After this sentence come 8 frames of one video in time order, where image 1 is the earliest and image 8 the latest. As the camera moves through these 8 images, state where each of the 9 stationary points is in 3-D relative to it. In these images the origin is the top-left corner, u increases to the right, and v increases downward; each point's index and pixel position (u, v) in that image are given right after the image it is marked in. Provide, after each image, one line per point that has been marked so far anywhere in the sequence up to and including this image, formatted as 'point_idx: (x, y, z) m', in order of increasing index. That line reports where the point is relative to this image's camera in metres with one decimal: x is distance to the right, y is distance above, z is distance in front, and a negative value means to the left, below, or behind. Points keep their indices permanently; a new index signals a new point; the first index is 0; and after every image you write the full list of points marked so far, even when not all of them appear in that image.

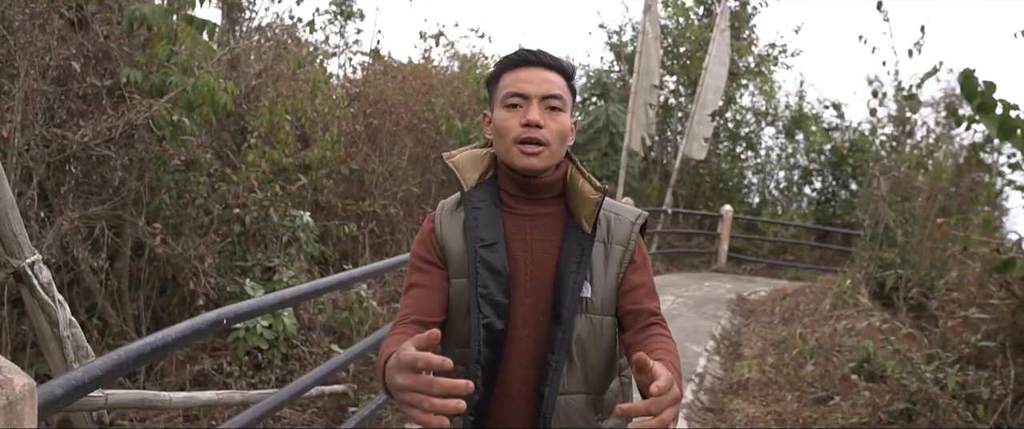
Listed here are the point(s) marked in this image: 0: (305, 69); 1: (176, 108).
0: (-1.6, +1.1, +6.2) m
1: (-1.9, +0.6, +4.5) m
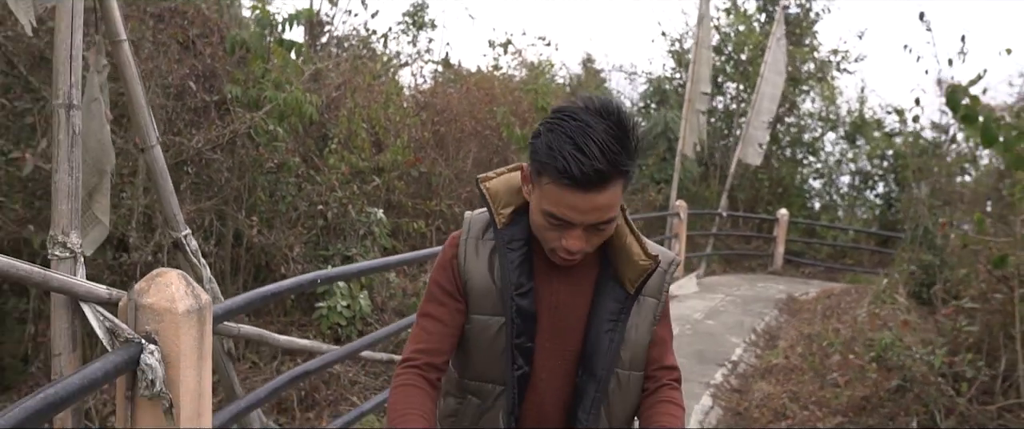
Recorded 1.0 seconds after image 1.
0: (-1.1, +1.1, +6.9) m
1: (-1.6, +0.6, +5.2) m
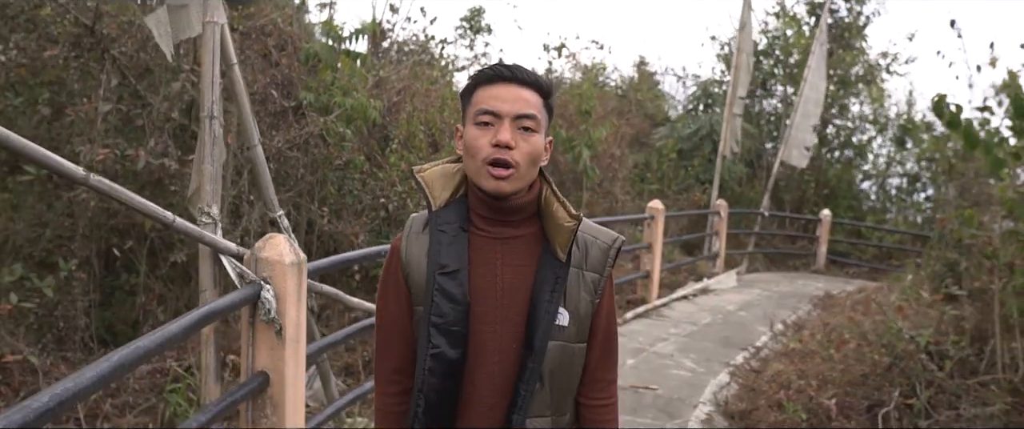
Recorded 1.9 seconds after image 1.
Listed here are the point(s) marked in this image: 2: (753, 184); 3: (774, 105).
0: (-0.7, +1.2, +7.6) m
1: (-1.3, +0.7, +5.9) m
2: (+4.3, +0.5, +14.4) m
3: (+4.7, +2.0, +14.5) m
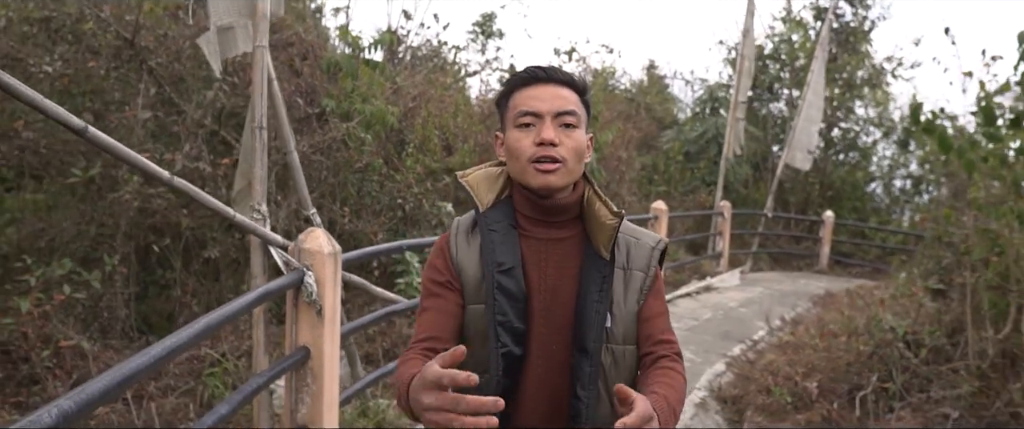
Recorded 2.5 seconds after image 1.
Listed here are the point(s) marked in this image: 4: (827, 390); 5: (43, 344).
0: (-0.6, +1.2, +7.9) m
1: (-1.2, +0.7, +6.3) m
2: (+4.5, +0.5, +14.7) m
3: (+4.9, +2.0, +14.8) m
4: (+1.7, -0.9, +4.3) m
5: (-2.6, -0.7, +4.5) m
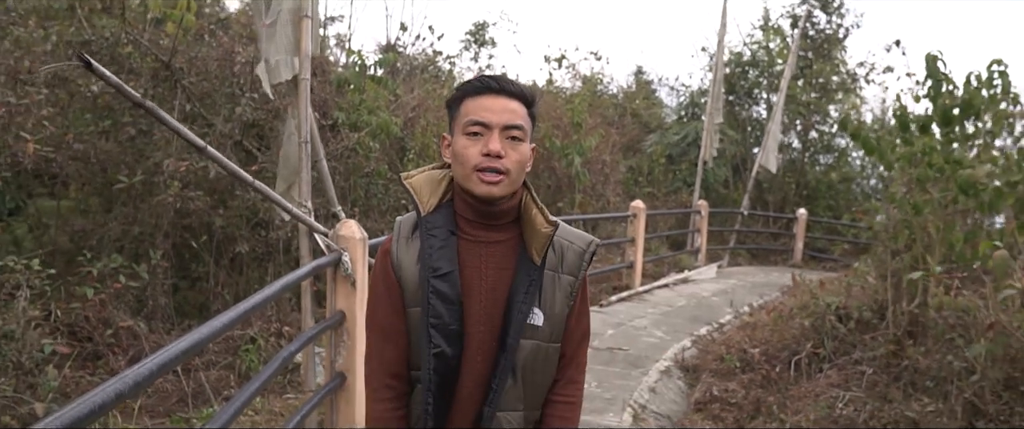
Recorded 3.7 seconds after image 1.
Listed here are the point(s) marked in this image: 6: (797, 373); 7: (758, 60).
0: (-0.7, +1.2, +8.7) m
1: (-1.3, +0.7, +7.1) m
2: (+4.4, +0.6, +15.5) m
3: (+4.8, +2.0, +15.6) m
4: (+1.6, -0.9, +5.1) m
5: (-2.7, -0.7, +5.3) m
6: (+1.7, -1.0, +5.0) m
7: (+4.7, +3.0, +15.4) m
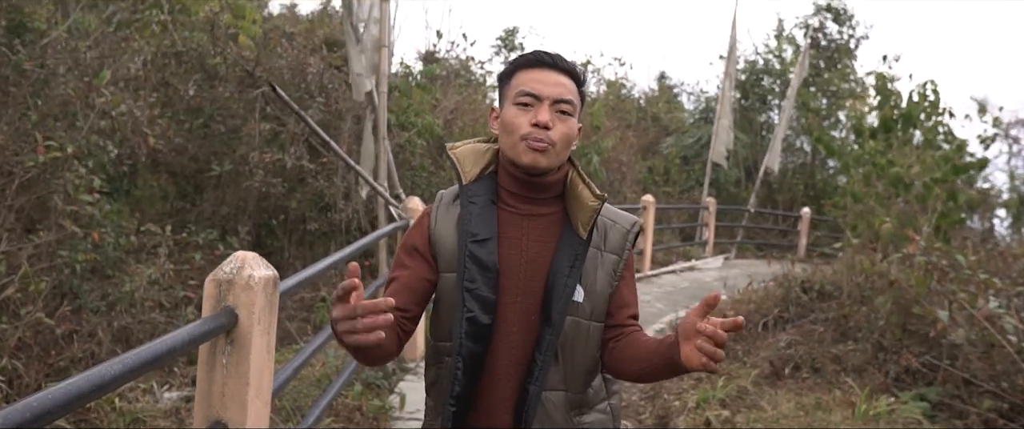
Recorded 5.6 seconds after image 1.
0: (-0.4, +1.3, +9.9) m
1: (-1.0, +0.8, +8.3) m
2: (+4.9, +0.6, +16.6) m
3: (+5.3, +2.0, +16.6) m
4: (+1.8, -0.8, +6.3) m
5: (-2.5, -0.6, +6.5) m
6: (+1.9, -0.9, +6.1) m
7: (+5.3, +3.0, +16.4) m
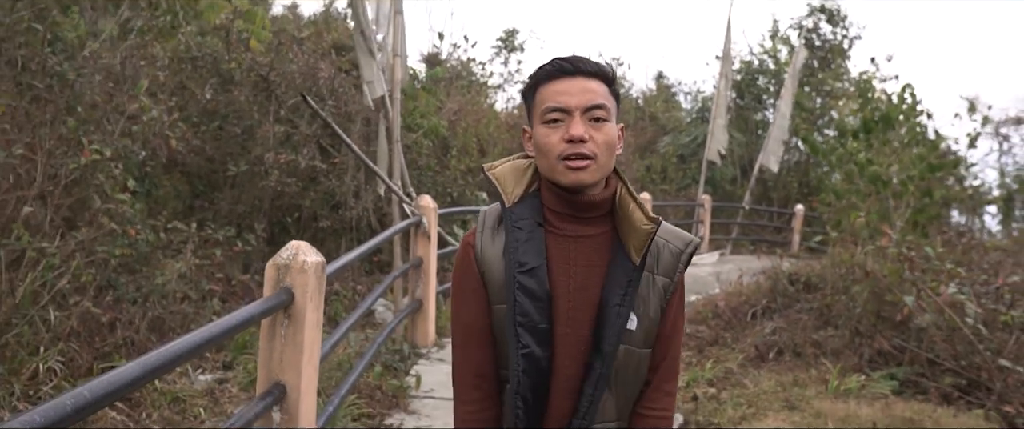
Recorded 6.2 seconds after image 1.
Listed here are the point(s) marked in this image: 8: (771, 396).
0: (-0.4, +1.3, +10.3) m
1: (-1.0, +0.8, +8.7) m
2: (+4.9, +0.6, +16.9) m
3: (+5.4, +2.1, +17.0) m
4: (+1.9, -0.8, +6.6) m
5: (-2.5, -0.6, +6.9) m
6: (+1.9, -0.8, +6.5) m
7: (+5.3, +3.0, +16.8) m
8: (+1.4, -1.0, +4.3) m
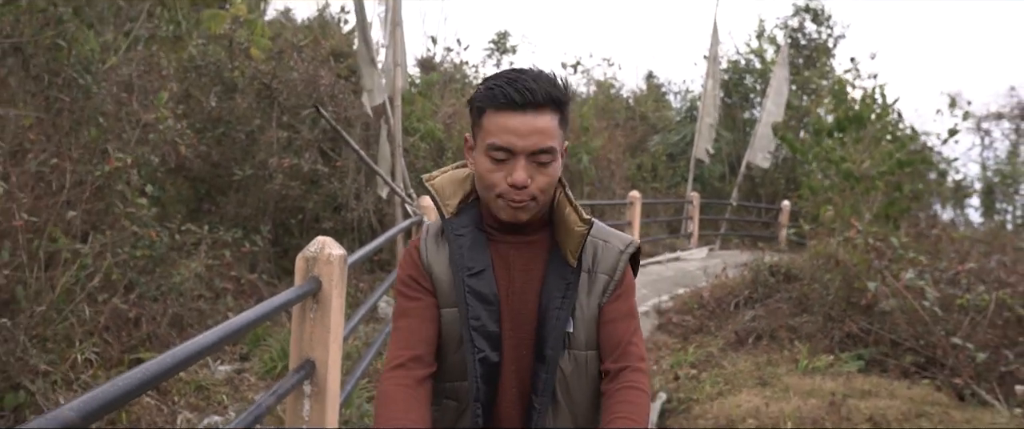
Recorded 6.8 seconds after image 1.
0: (-0.5, +1.4, +10.7) m
1: (-1.1, +0.8, +9.0) m
2: (+4.8, +0.7, +17.3) m
3: (+5.2, +2.2, +17.4) m
4: (+1.8, -0.7, +7.0) m
5: (-2.5, -0.6, +7.2) m
6: (+1.9, -0.8, +6.9) m
7: (+5.1, +3.1, +17.2) m
8: (+1.4, -0.9, +4.7) m
